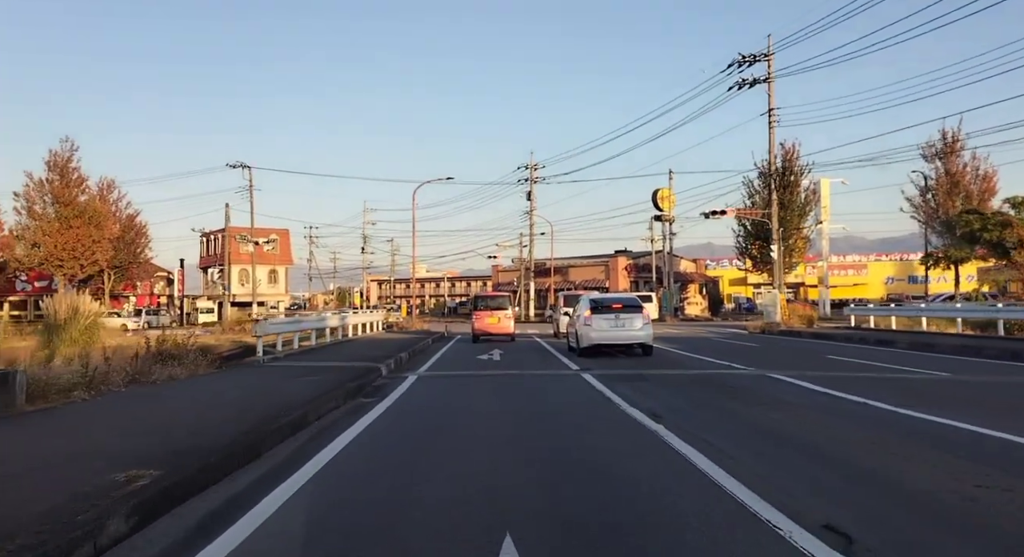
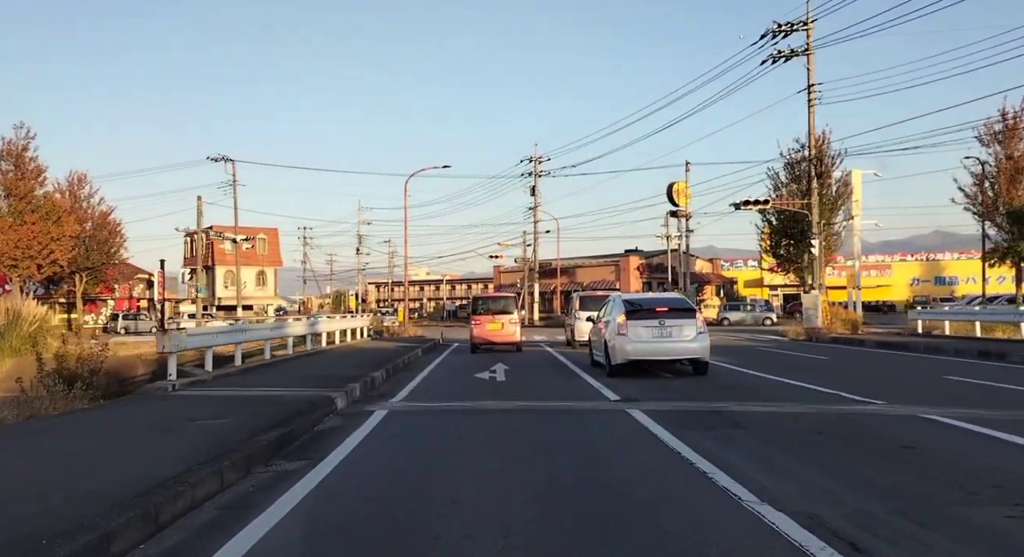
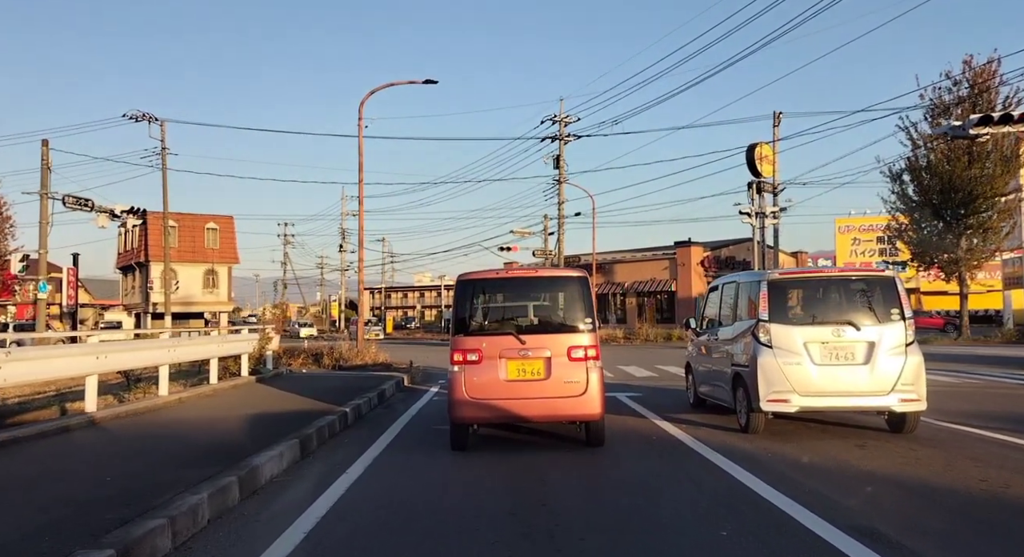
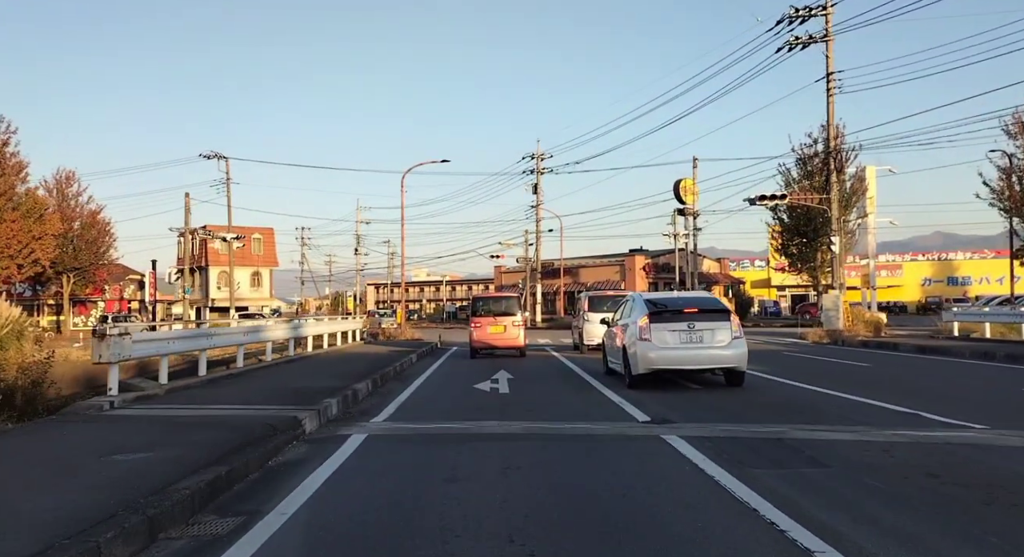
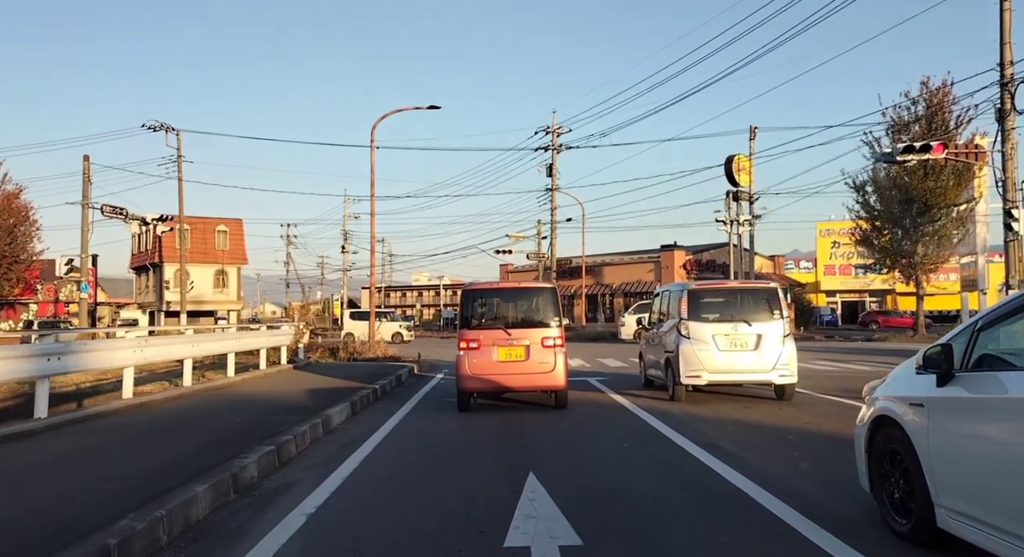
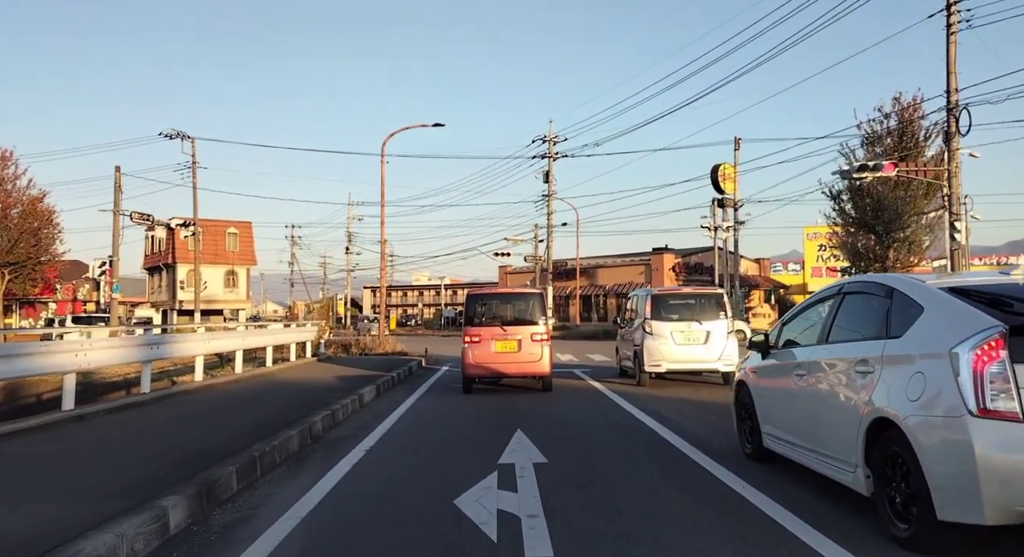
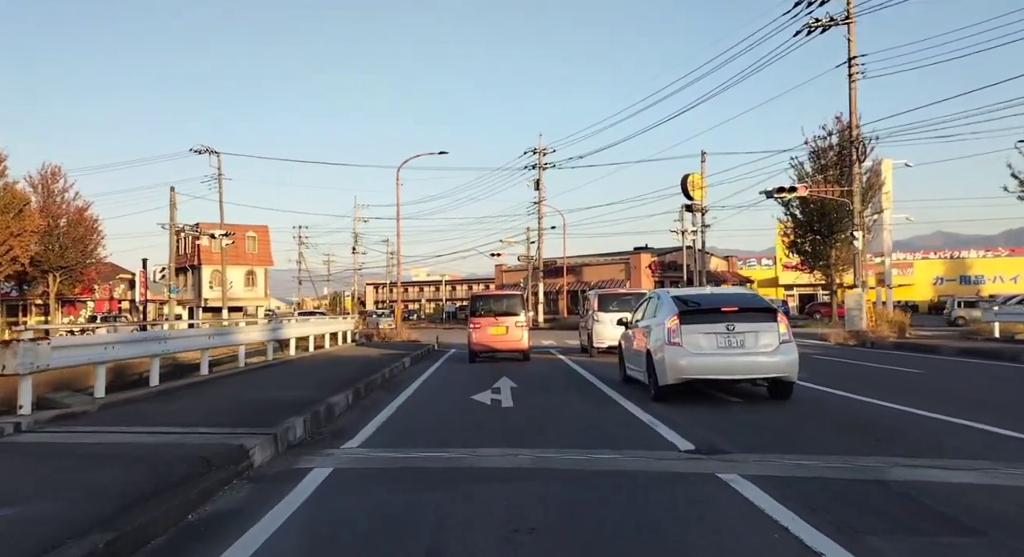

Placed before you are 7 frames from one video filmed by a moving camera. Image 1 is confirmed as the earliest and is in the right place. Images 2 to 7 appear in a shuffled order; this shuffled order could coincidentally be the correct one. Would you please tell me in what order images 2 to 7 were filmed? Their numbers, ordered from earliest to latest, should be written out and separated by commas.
2, 4, 7, 6, 5, 3
